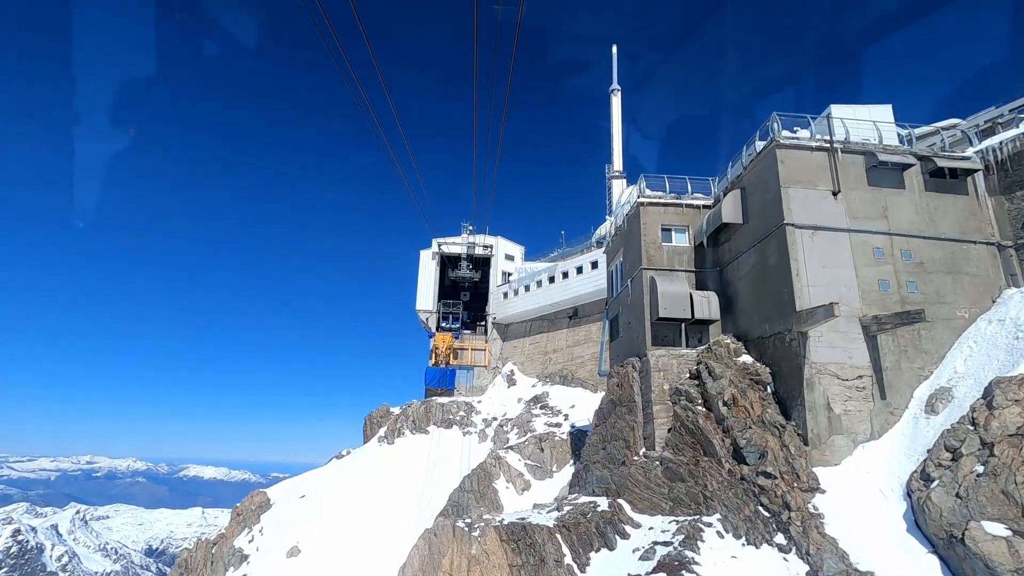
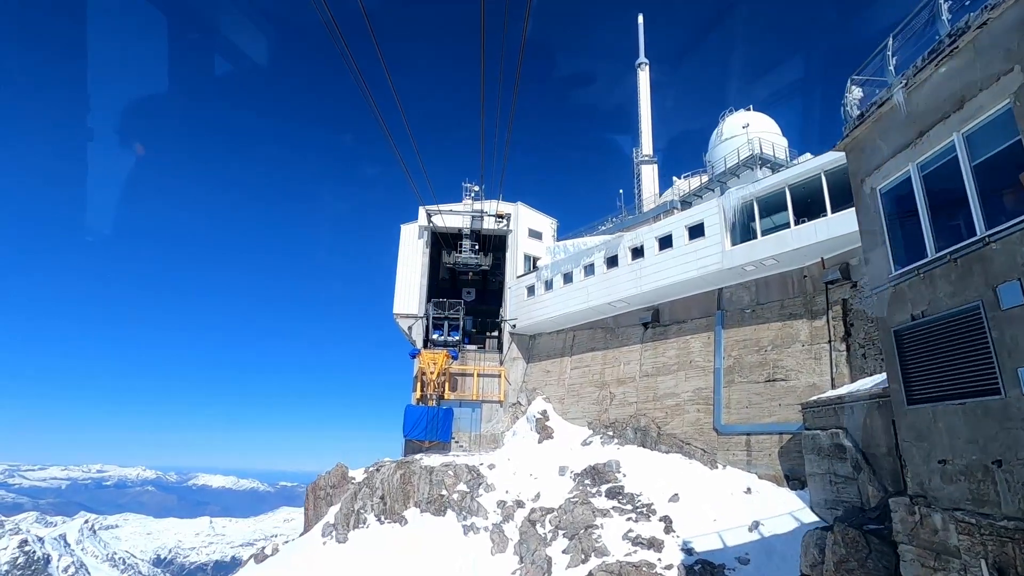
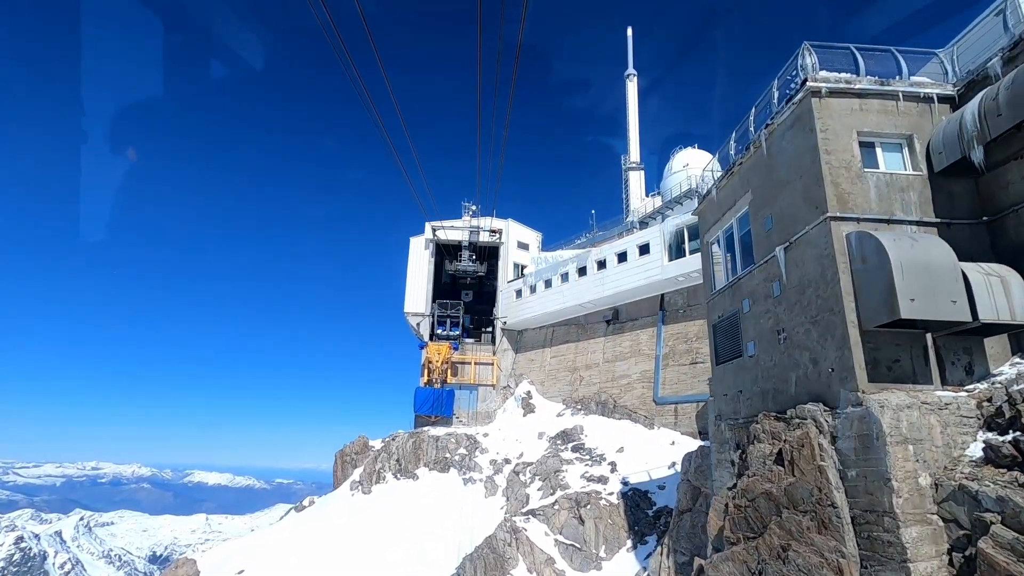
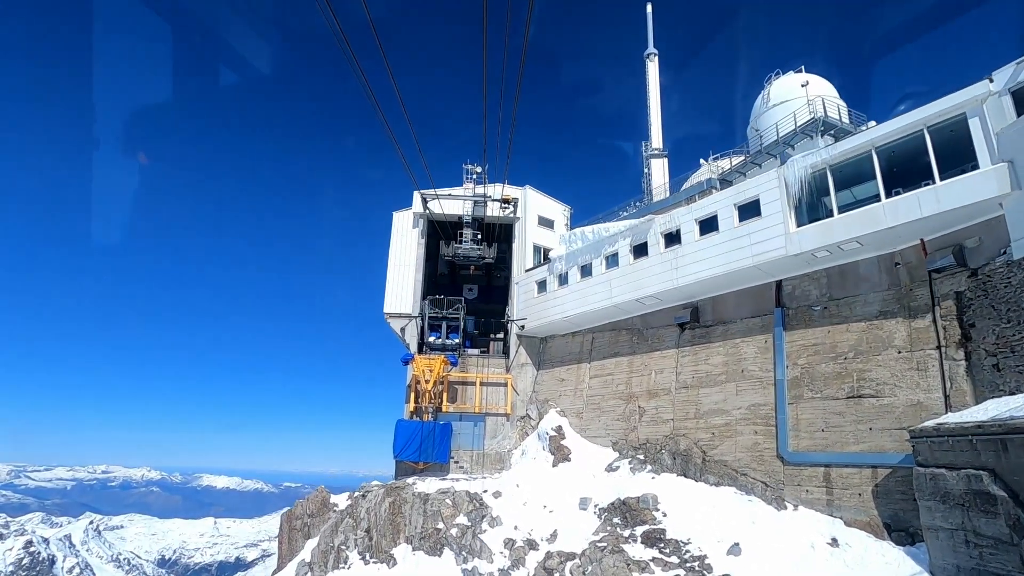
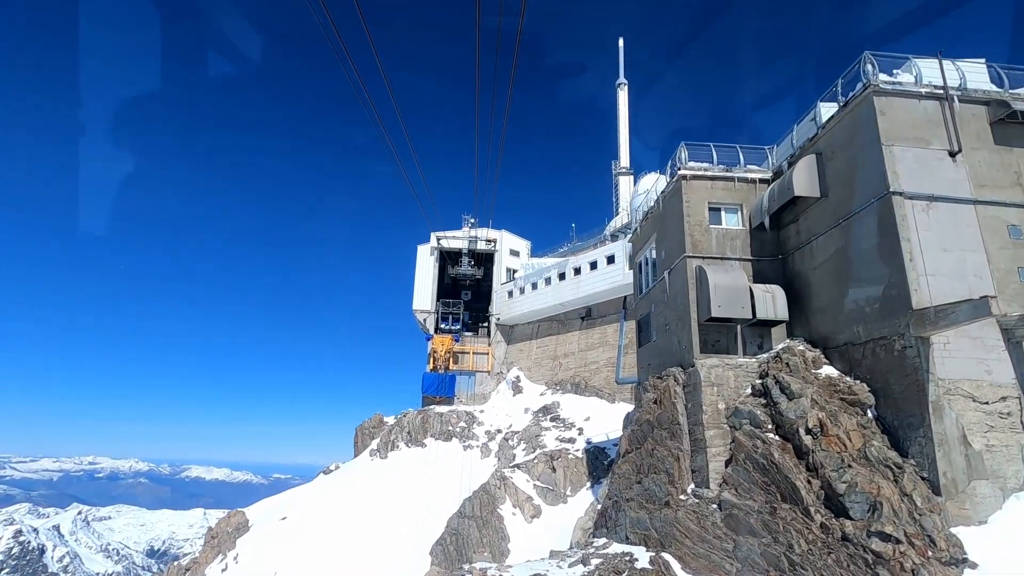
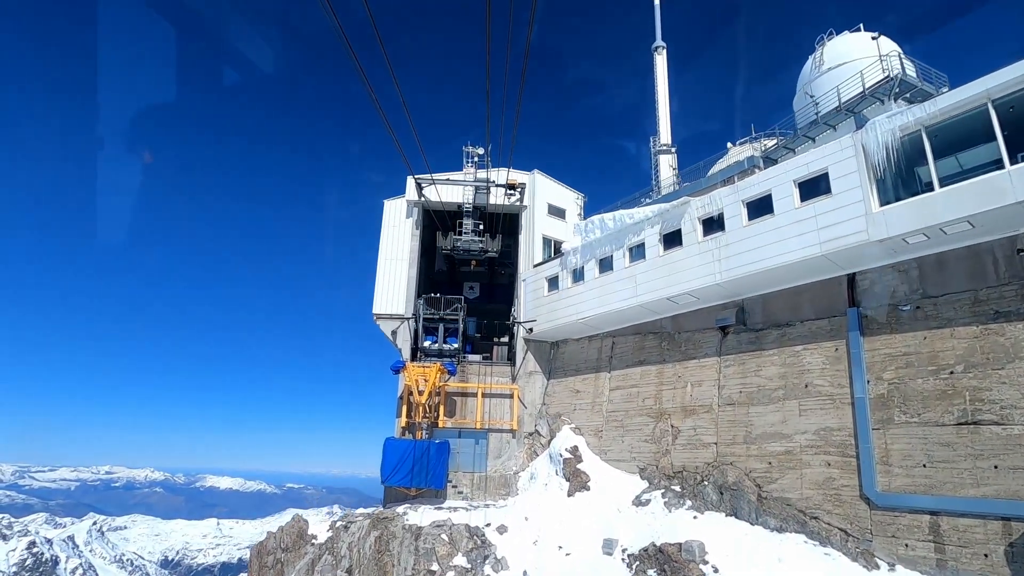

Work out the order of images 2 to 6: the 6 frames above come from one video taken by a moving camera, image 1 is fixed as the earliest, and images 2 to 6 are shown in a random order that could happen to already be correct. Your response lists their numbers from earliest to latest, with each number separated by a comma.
5, 3, 2, 4, 6
